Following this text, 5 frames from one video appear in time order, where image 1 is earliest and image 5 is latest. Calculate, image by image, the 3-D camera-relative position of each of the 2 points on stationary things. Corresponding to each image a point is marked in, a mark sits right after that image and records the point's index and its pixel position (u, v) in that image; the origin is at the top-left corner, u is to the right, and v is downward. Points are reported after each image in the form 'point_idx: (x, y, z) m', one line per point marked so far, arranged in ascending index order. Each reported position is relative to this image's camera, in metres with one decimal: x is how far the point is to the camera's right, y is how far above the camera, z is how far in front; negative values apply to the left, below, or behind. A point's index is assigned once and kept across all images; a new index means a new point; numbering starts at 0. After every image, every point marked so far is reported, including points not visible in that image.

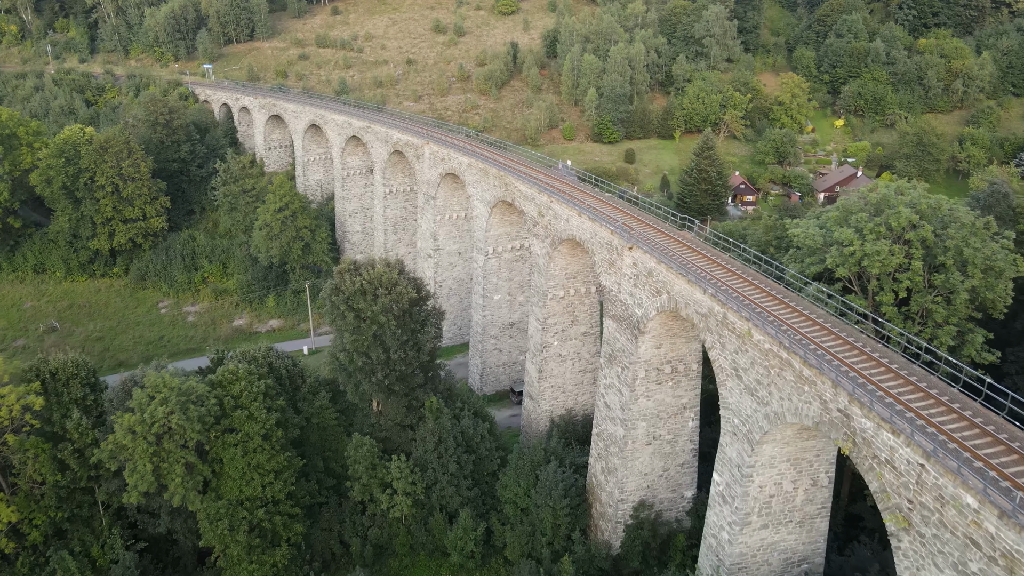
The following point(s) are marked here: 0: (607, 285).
0: (+2.8, +0.1, +18.0) m
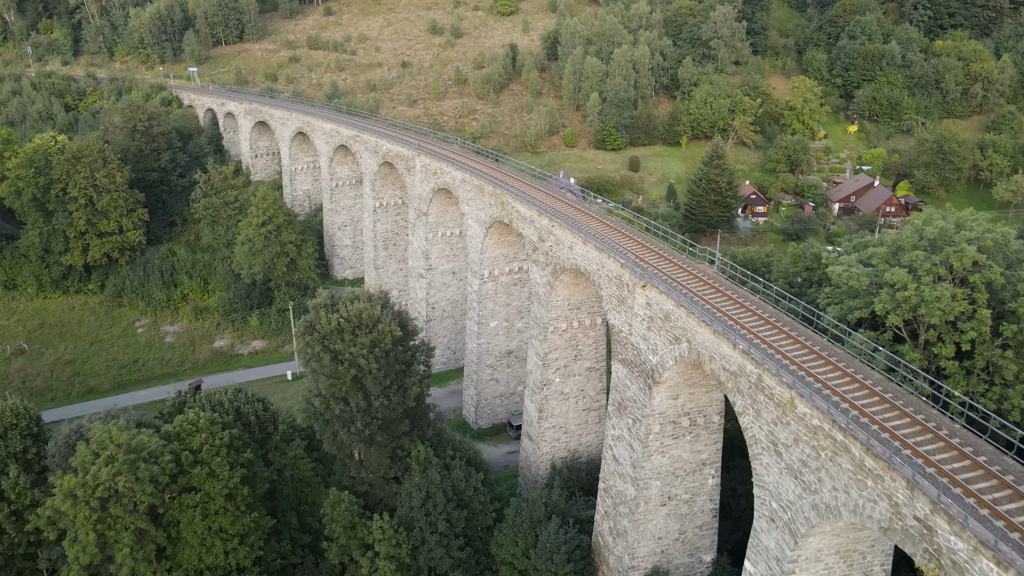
0: (+2.7, -1.0, +15.8) m
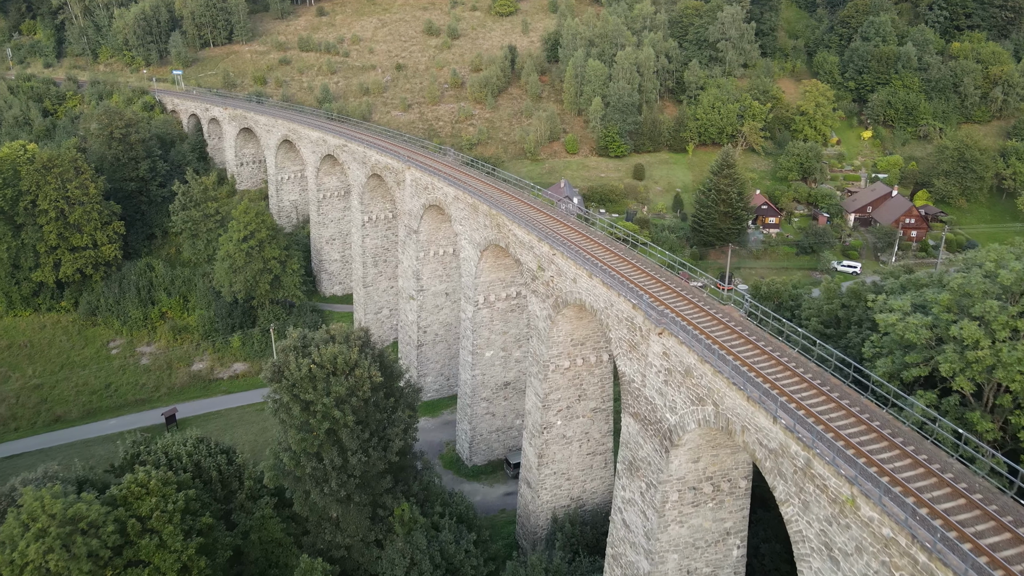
0: (+2.6, -1.9, +13.8) m
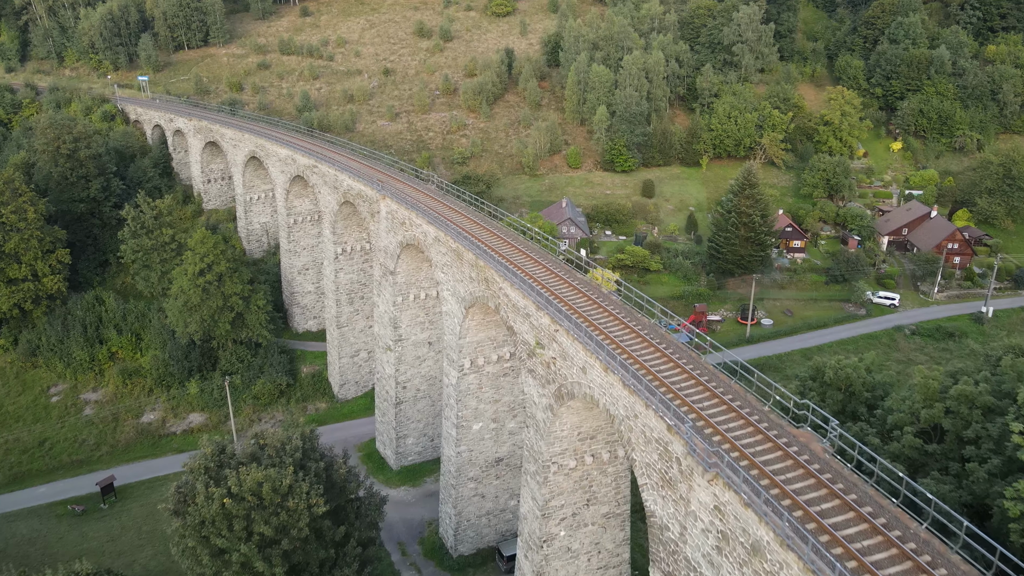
0: (+2.4, -3.7, +10.0) m
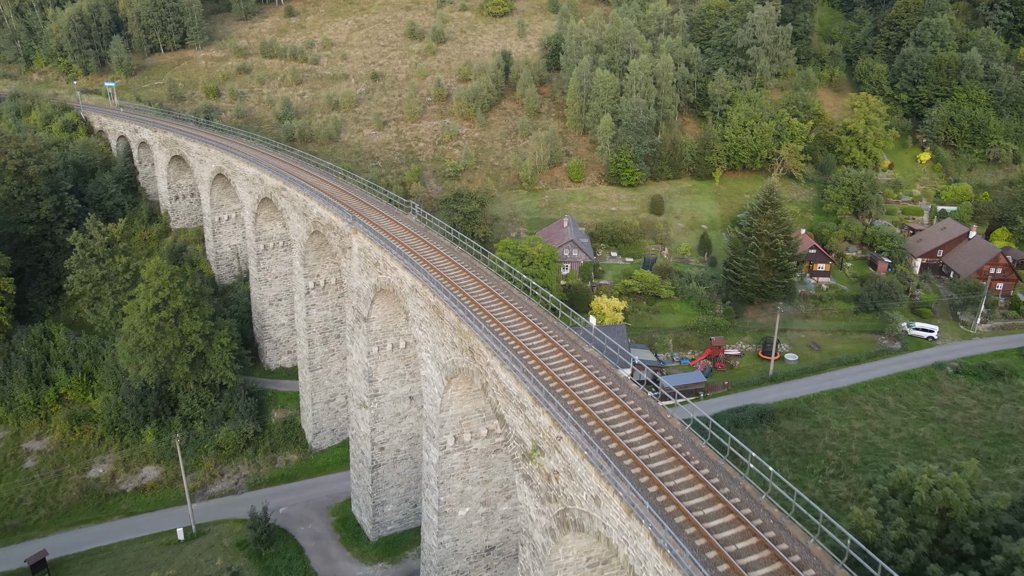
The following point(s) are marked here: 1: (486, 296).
0: (+2.2, -5.2, +6.9) m
1: (-0.6, -0.1, +14.0) m
